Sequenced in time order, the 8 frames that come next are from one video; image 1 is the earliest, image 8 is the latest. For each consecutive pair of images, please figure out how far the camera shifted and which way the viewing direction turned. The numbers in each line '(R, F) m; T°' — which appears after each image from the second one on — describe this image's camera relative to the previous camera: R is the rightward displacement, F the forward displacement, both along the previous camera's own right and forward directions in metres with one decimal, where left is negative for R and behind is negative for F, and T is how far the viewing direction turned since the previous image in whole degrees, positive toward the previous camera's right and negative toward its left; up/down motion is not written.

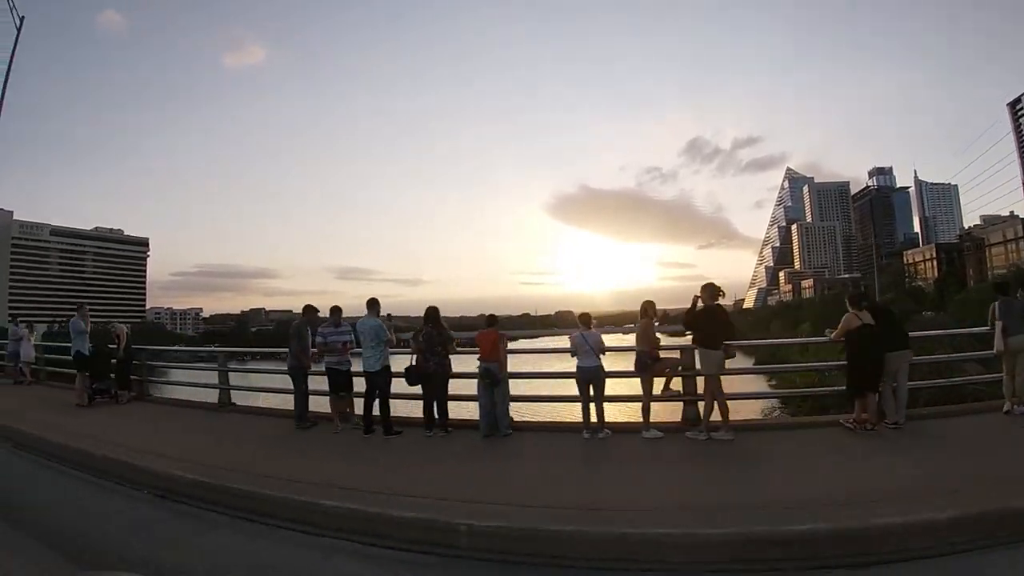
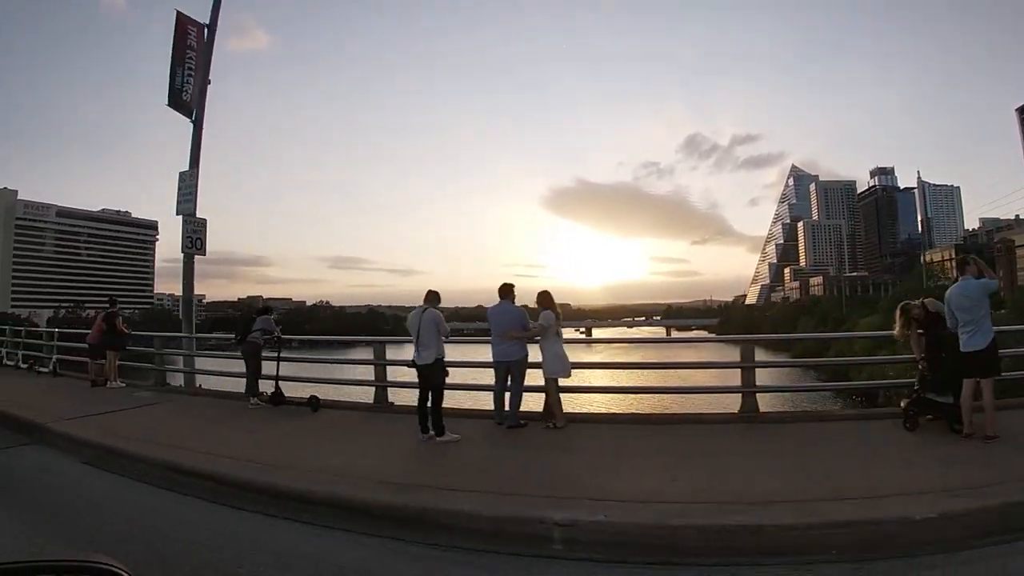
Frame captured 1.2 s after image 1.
(-1.2, +0.2) m; +2°
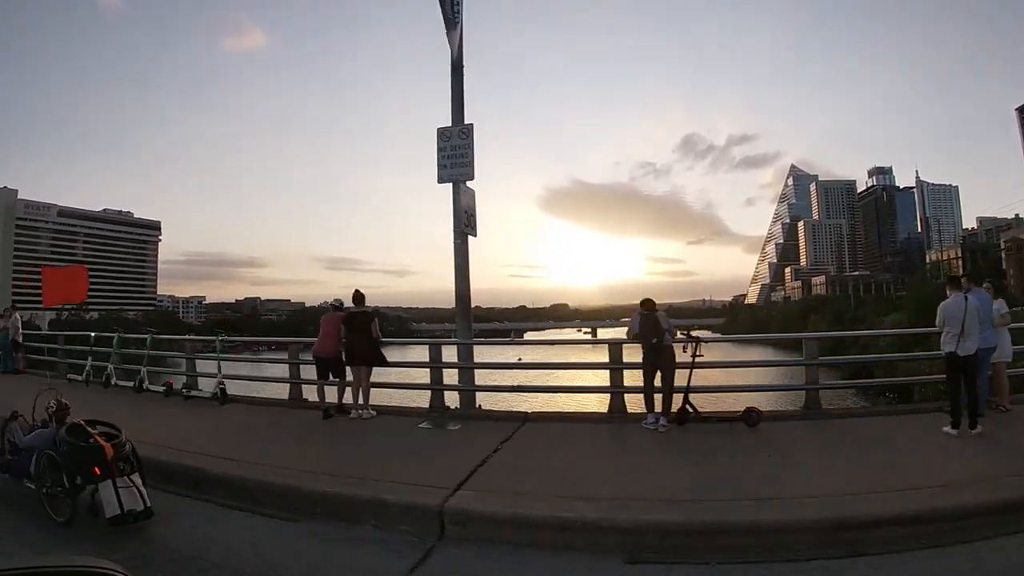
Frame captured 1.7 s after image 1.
(-0.5, +0.1) m; +1°
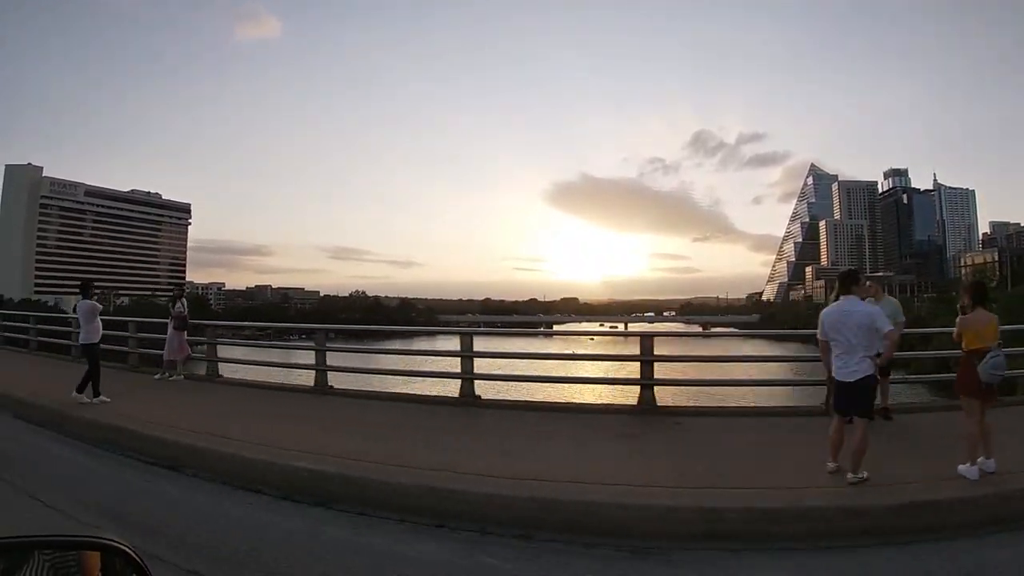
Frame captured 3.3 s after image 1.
(-1.4, +0.2) m; +2°
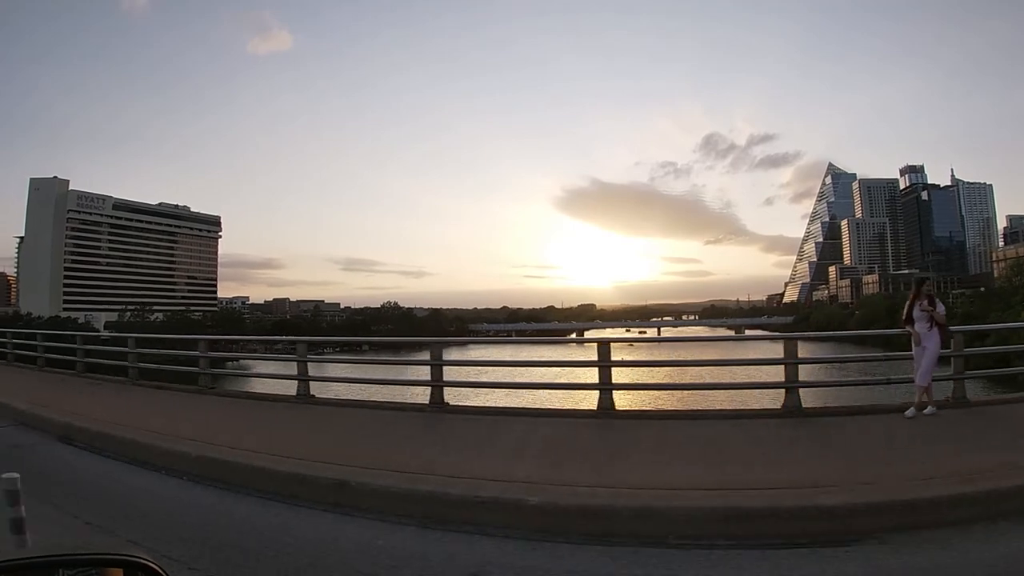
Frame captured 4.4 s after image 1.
(-1.0, +0.1) m; 0°
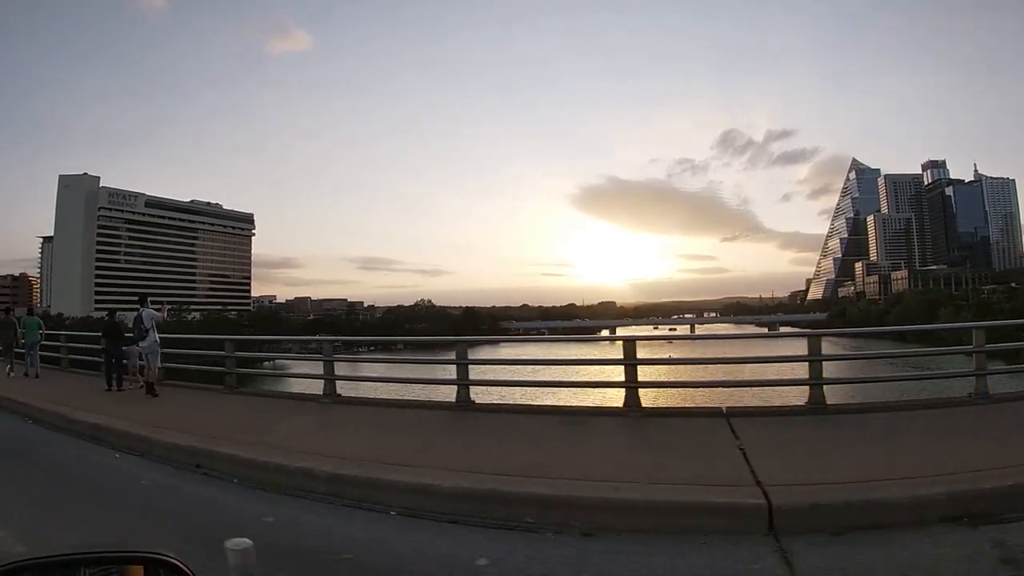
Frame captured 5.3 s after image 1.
(-0.9, +0.1) m; 0°
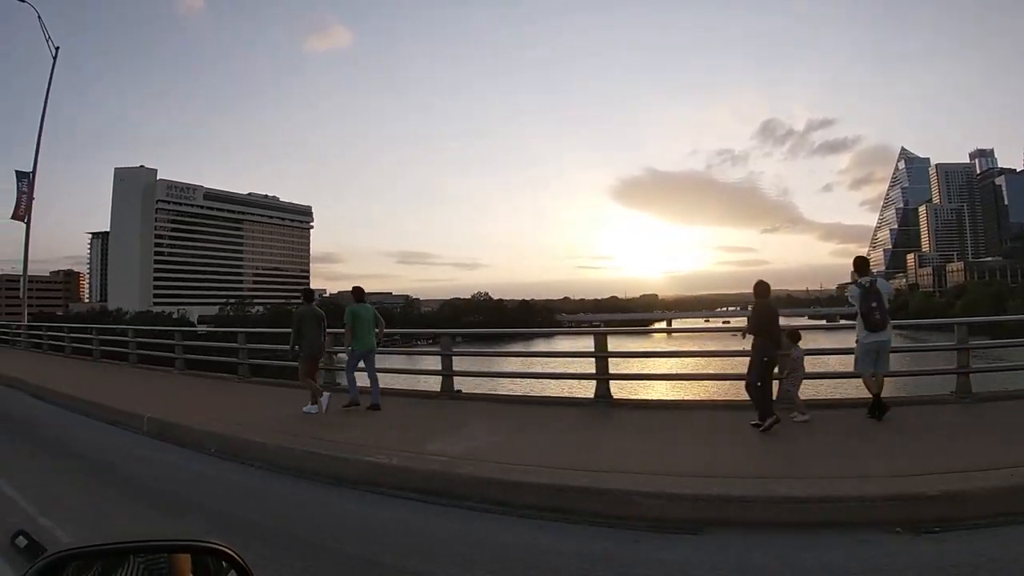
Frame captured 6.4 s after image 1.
(-1.0, +0.1) m; -2°
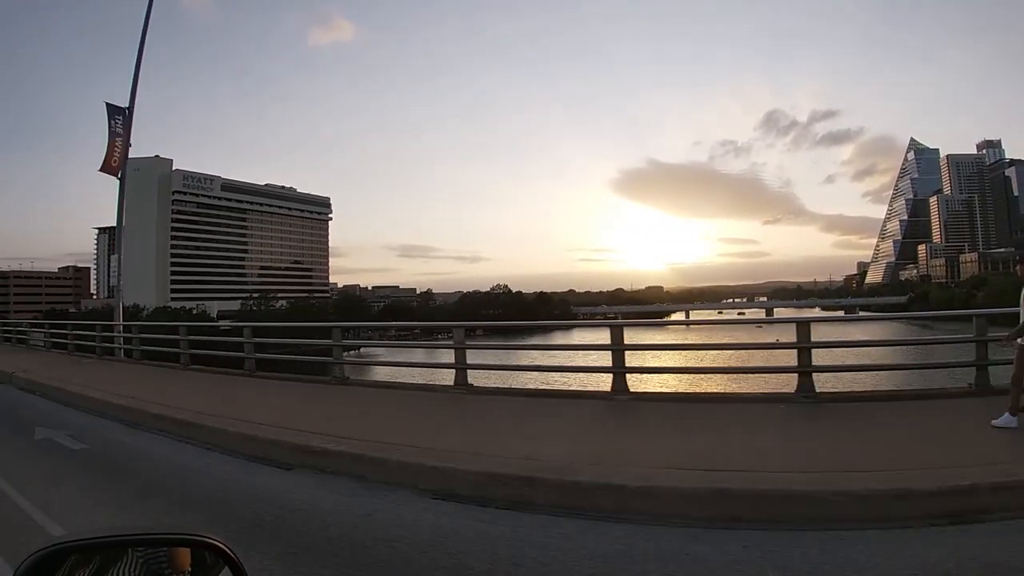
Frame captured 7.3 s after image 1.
(-0.9, +0.2) m; +1°
